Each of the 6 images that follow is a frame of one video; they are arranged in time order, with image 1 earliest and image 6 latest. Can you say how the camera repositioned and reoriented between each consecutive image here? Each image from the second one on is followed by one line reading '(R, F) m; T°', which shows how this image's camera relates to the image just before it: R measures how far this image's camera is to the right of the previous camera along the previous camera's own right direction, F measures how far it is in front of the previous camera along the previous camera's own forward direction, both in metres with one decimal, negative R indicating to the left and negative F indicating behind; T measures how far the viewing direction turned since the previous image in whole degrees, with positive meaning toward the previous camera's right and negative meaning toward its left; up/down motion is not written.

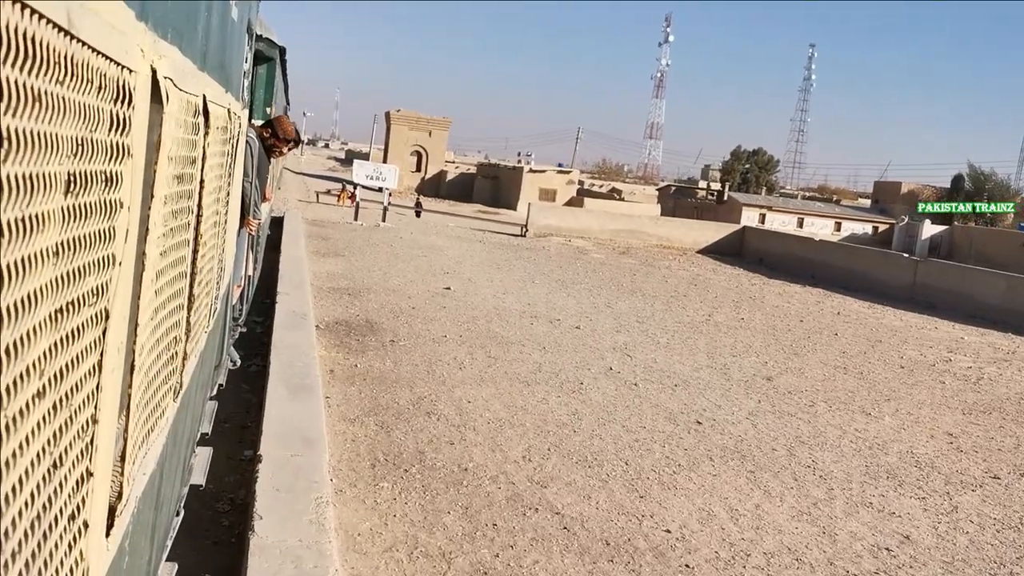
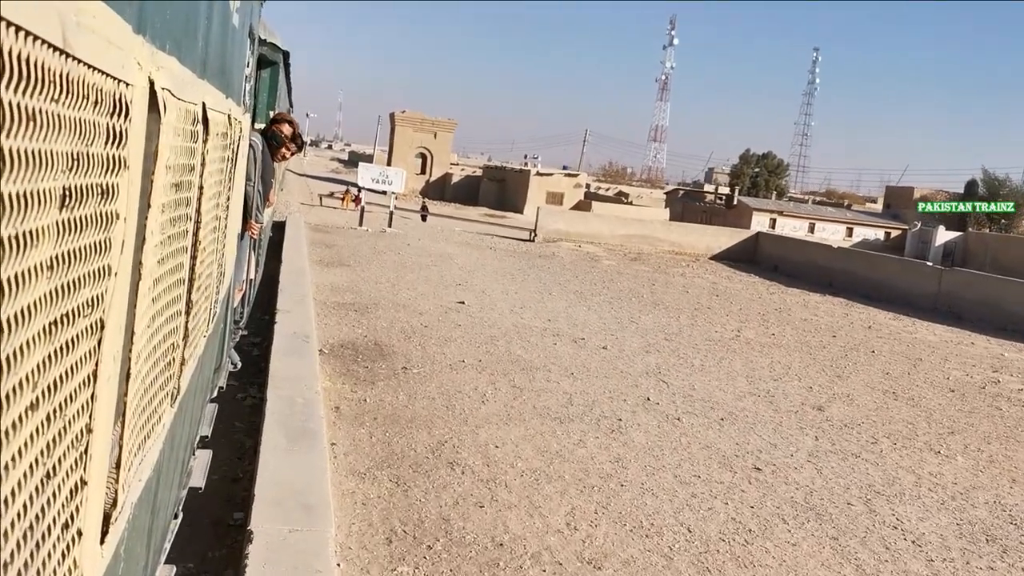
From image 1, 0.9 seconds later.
(-0.2, +0.8) m; 0°
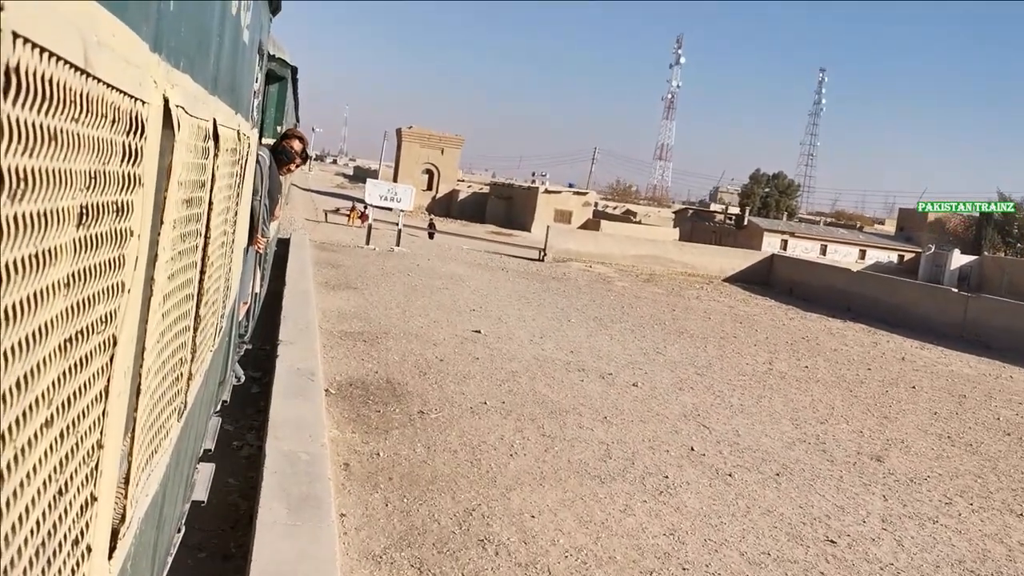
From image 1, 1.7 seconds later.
(-0.2, +0.7) m; 0°
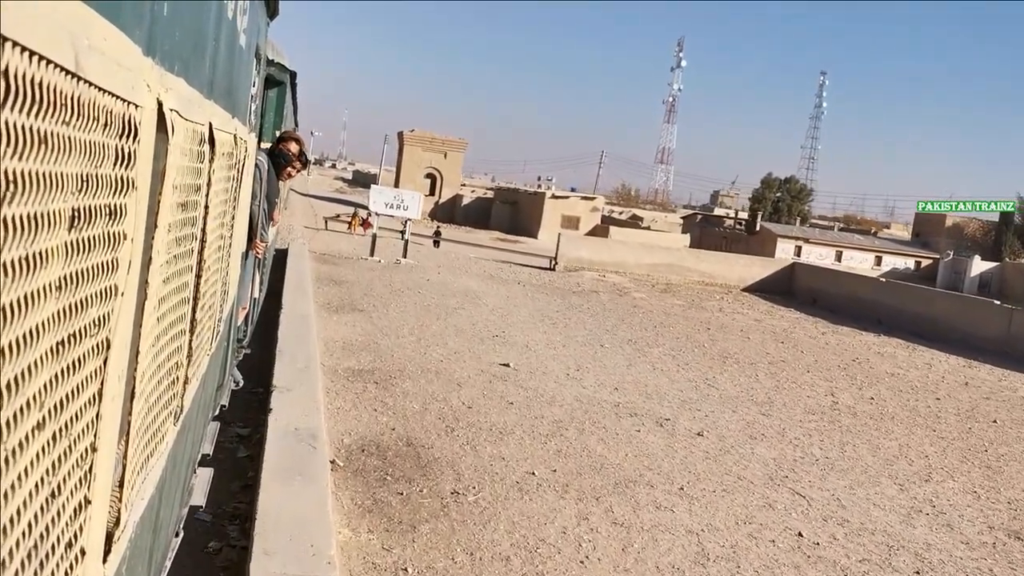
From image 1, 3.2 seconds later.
(-0.4, +1.4) m; 0°
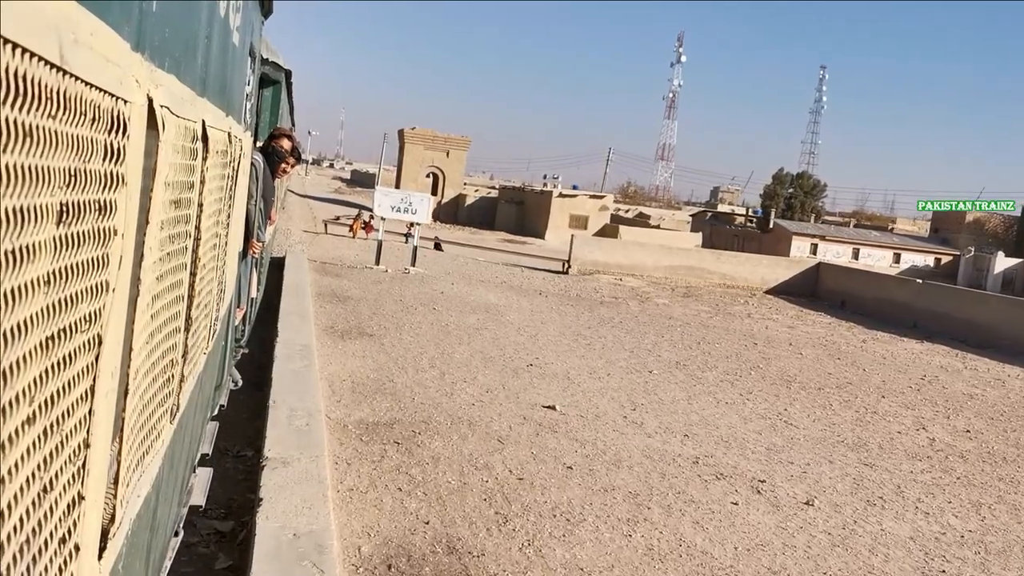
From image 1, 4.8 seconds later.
(-0.4, +1.5) m; 0°
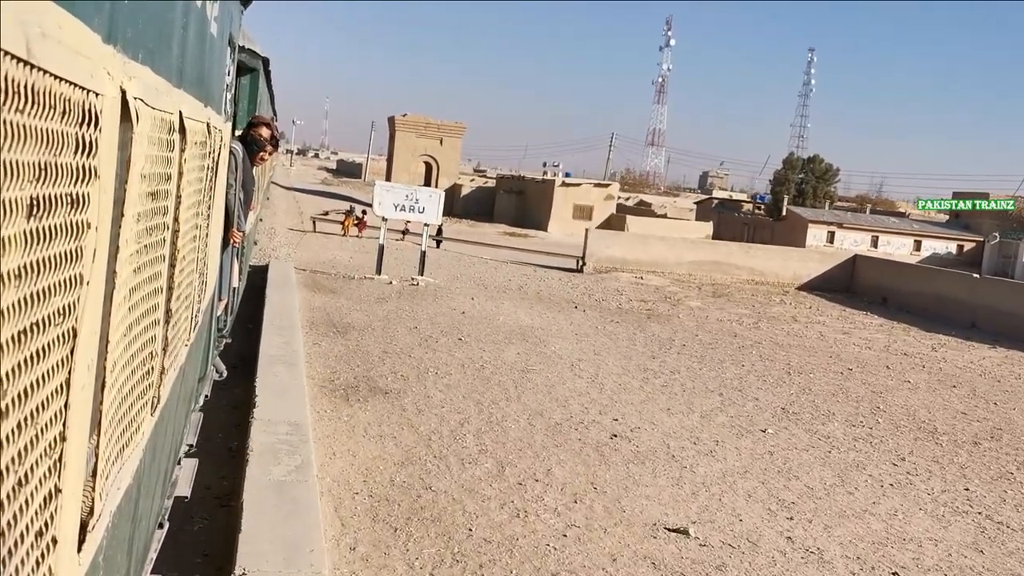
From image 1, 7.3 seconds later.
(-0.6, +2.5) m; +1°
